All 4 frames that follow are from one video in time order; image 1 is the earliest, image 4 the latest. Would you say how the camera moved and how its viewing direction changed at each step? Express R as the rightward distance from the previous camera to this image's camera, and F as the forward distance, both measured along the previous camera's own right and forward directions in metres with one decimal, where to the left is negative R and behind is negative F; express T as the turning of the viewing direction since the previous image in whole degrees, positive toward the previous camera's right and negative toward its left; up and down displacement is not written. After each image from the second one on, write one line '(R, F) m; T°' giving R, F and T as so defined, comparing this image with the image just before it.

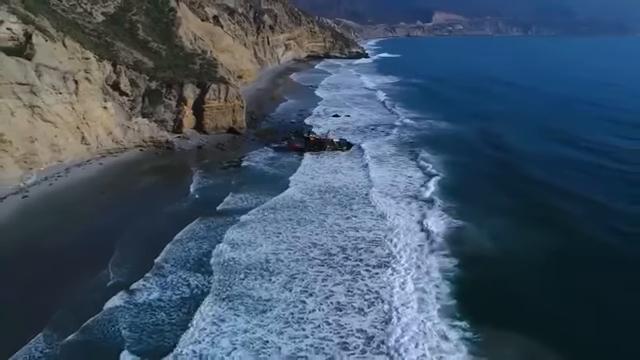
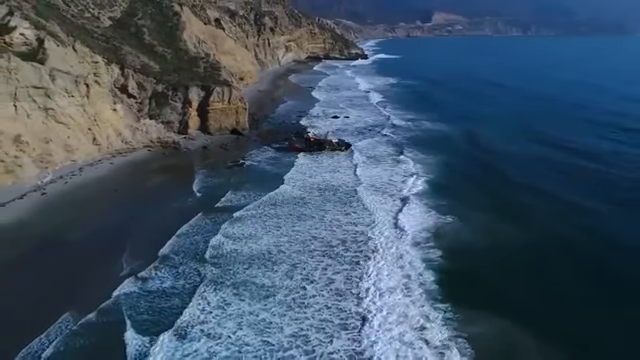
(0.0, -1.3) m; 0°
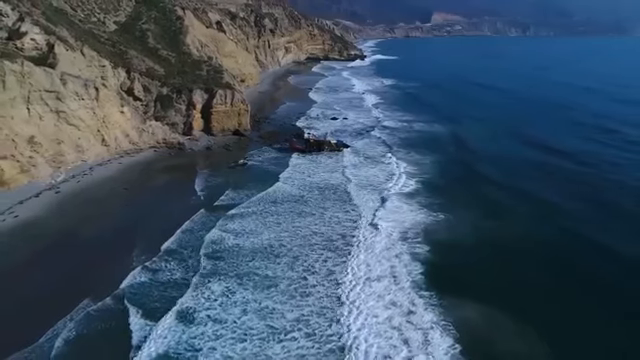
(0.0, -1.2) m; 0°
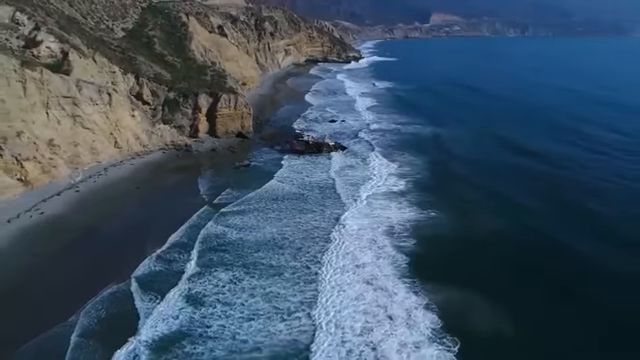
(0.0, -1.9) m; 0°
